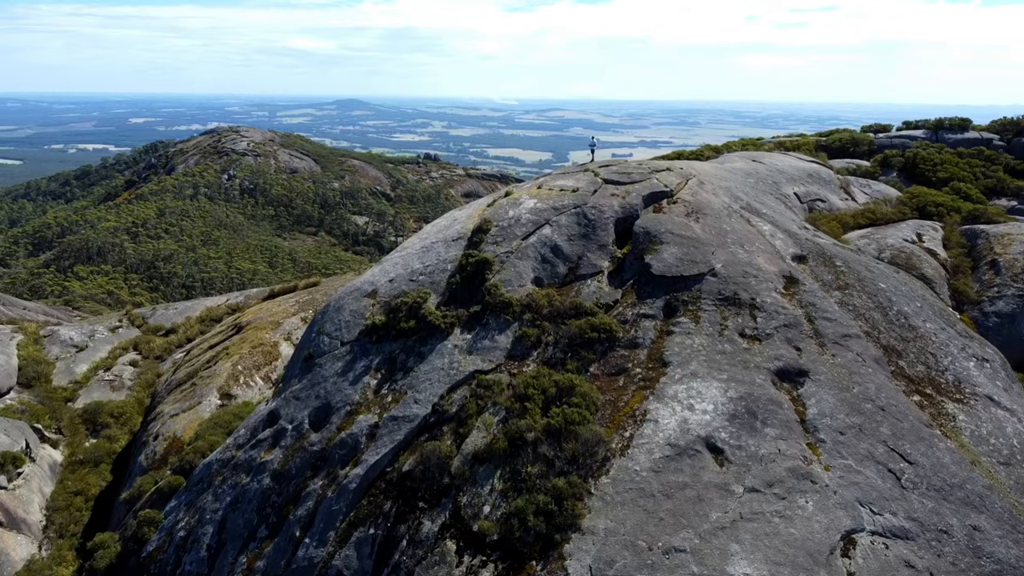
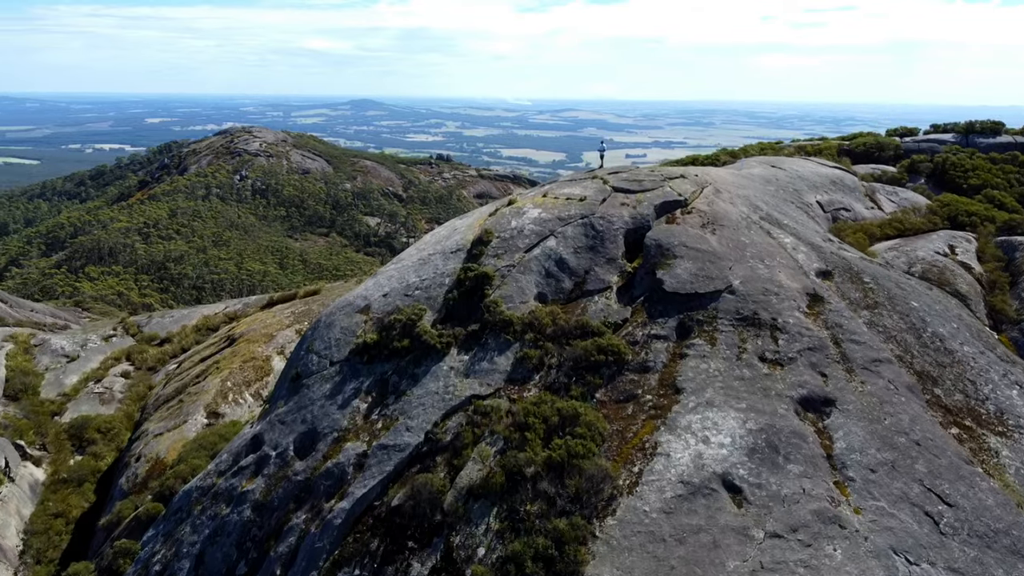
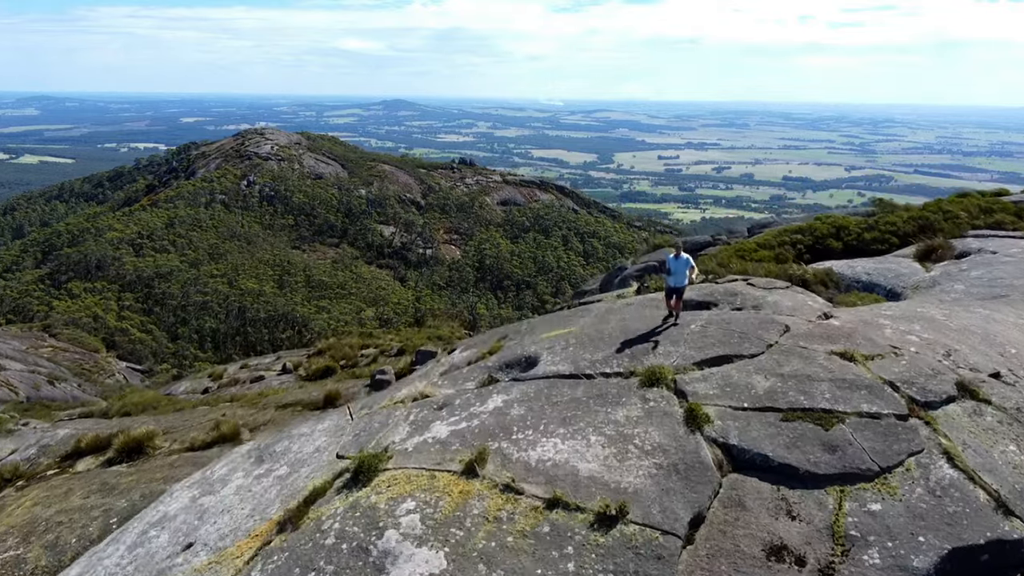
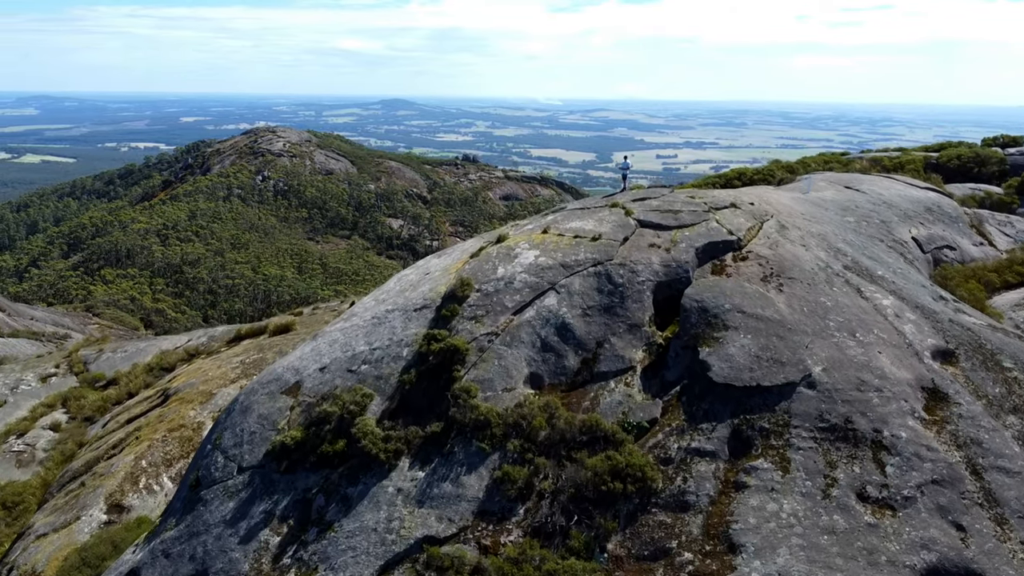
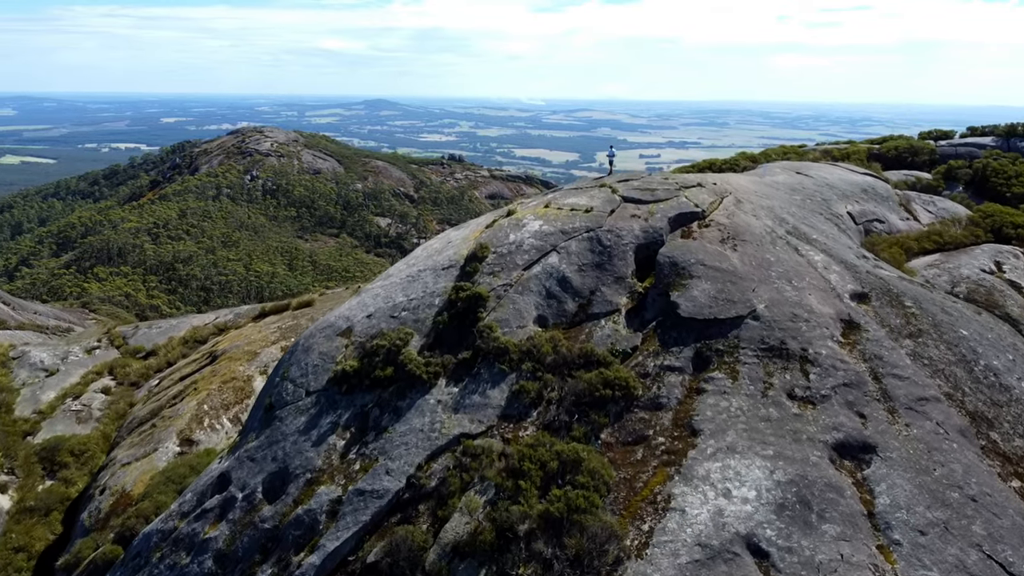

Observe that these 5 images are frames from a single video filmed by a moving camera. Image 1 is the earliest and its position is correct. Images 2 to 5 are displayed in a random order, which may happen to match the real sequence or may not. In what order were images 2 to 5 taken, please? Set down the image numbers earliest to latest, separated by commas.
2, 5, 4, 3
